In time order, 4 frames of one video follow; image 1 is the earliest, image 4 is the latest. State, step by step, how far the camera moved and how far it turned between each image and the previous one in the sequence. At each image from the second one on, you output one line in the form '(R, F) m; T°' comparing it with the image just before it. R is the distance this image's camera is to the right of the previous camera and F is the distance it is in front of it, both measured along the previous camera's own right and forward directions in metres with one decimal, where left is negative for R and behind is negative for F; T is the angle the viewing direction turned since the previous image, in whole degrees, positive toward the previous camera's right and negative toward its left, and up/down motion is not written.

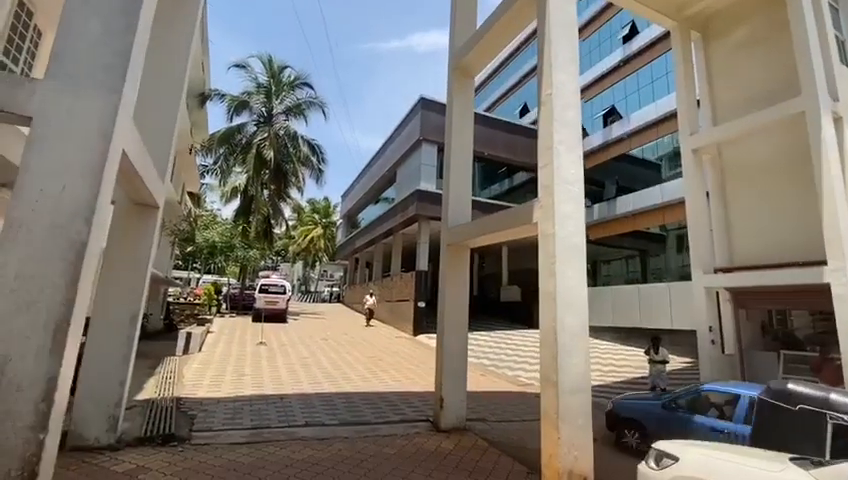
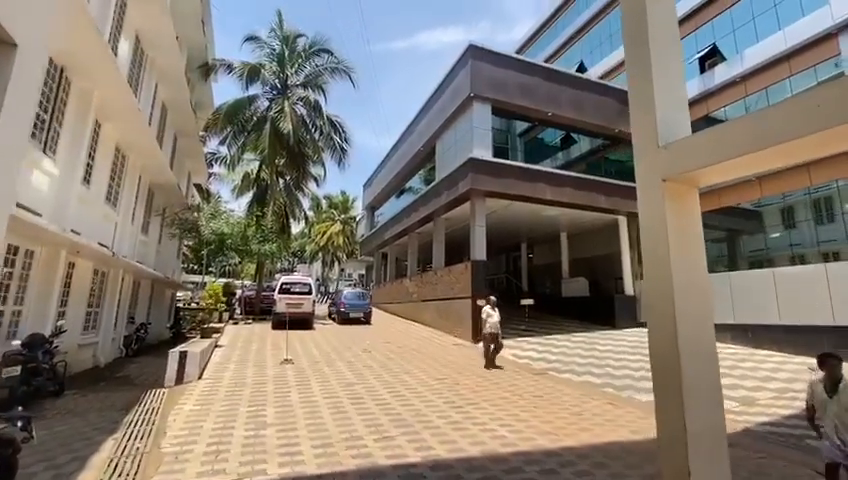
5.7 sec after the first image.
(-1.4, +3.5) m; -2°
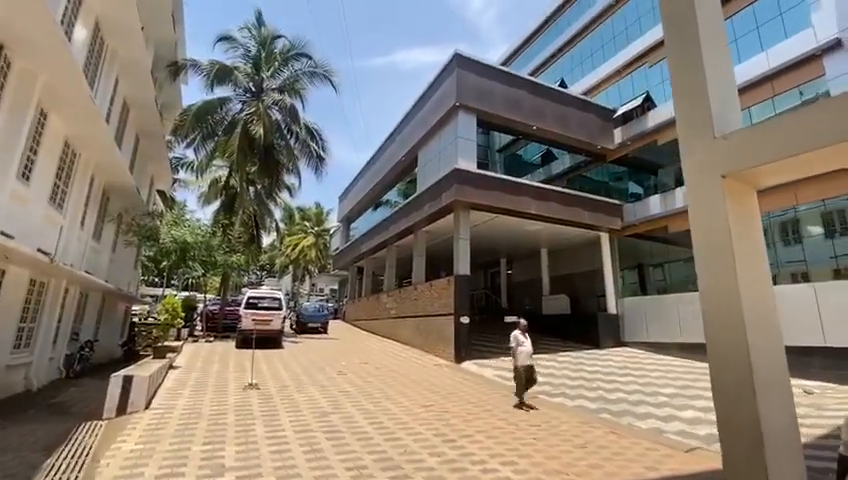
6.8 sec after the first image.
(-0.2, +0.8) m; +3°
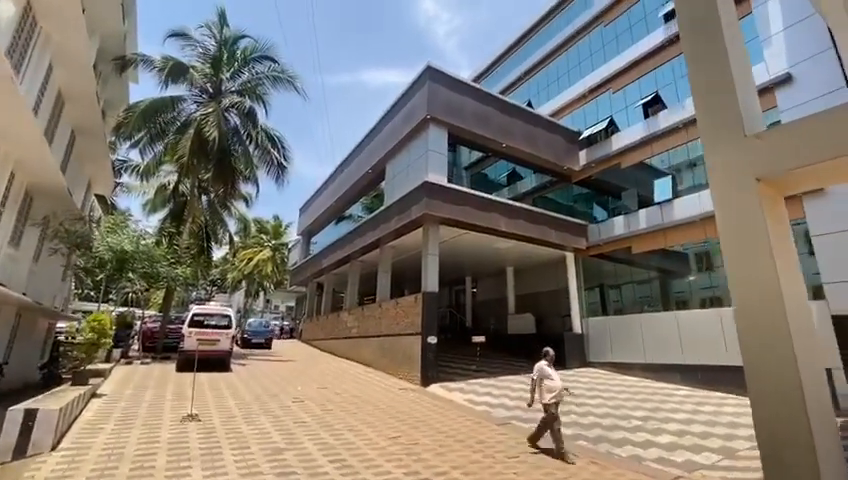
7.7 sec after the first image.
(-0.2, +0.7) m; +5°
